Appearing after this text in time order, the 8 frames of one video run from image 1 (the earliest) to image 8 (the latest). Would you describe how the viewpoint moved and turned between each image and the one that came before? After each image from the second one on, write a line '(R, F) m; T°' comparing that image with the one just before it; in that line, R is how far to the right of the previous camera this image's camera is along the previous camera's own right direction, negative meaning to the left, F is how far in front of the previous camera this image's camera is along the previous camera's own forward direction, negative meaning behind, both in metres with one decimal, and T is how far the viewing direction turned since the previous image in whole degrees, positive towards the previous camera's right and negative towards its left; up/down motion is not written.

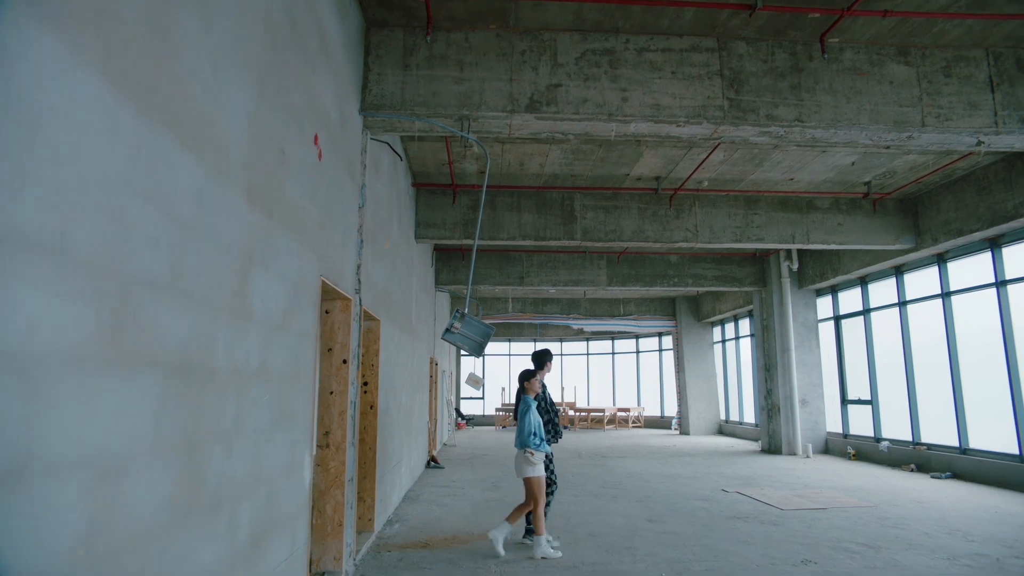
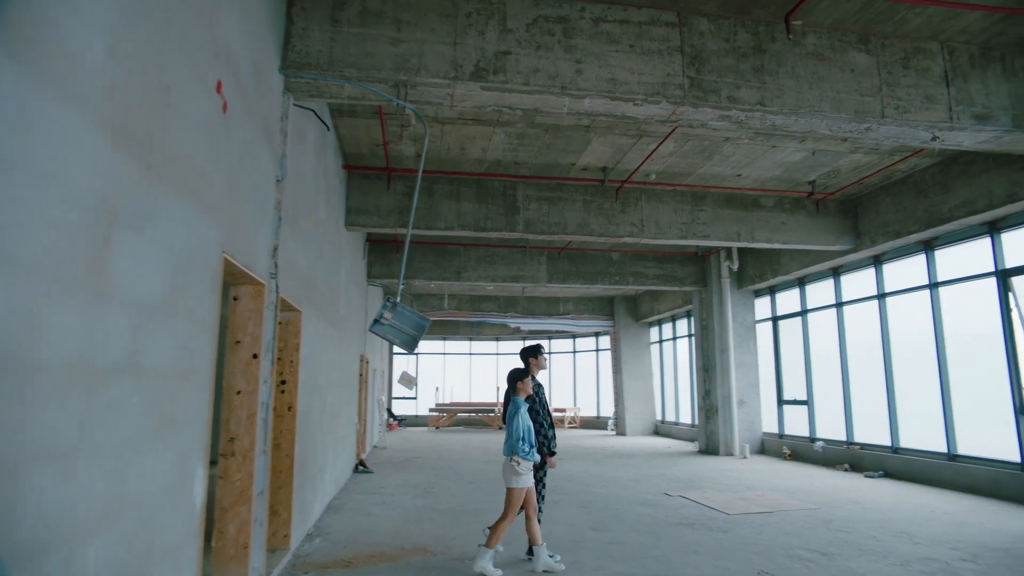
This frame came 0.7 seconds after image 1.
(0.0, +0.5) m; +6°
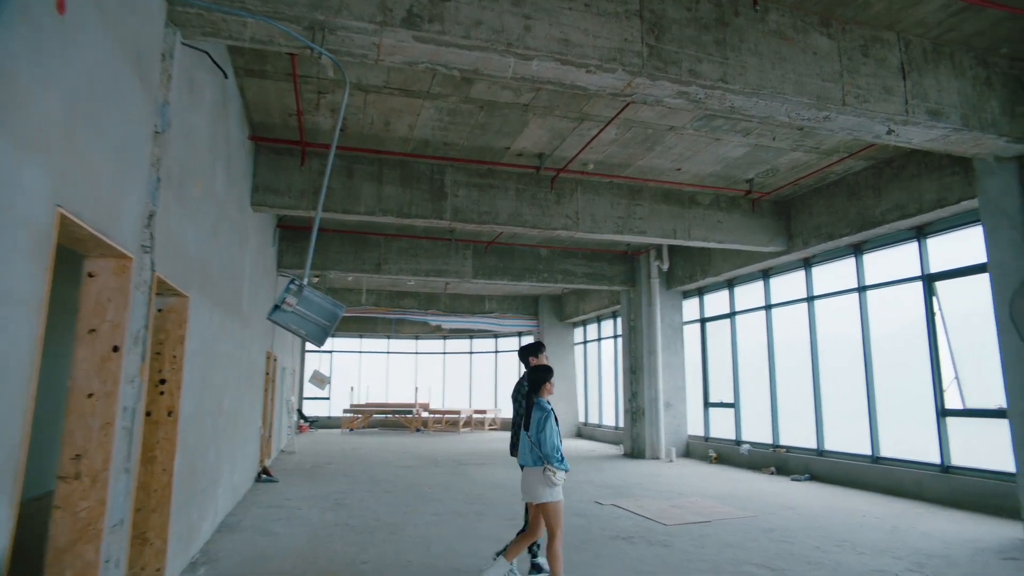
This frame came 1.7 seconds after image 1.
(-0.1, +0.6) m; +7°
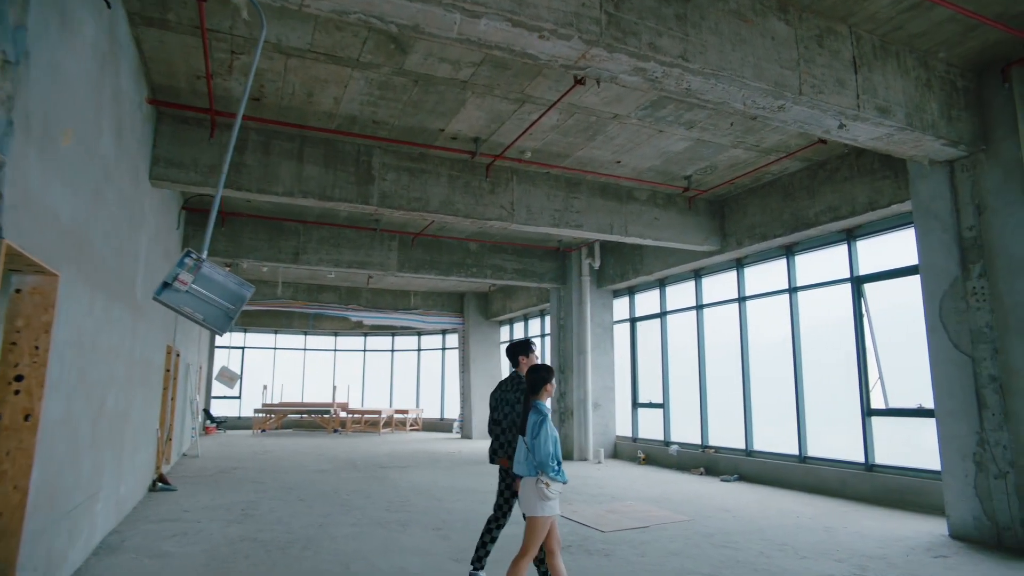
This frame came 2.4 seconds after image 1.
(-0.1, +0.4) m; +7°
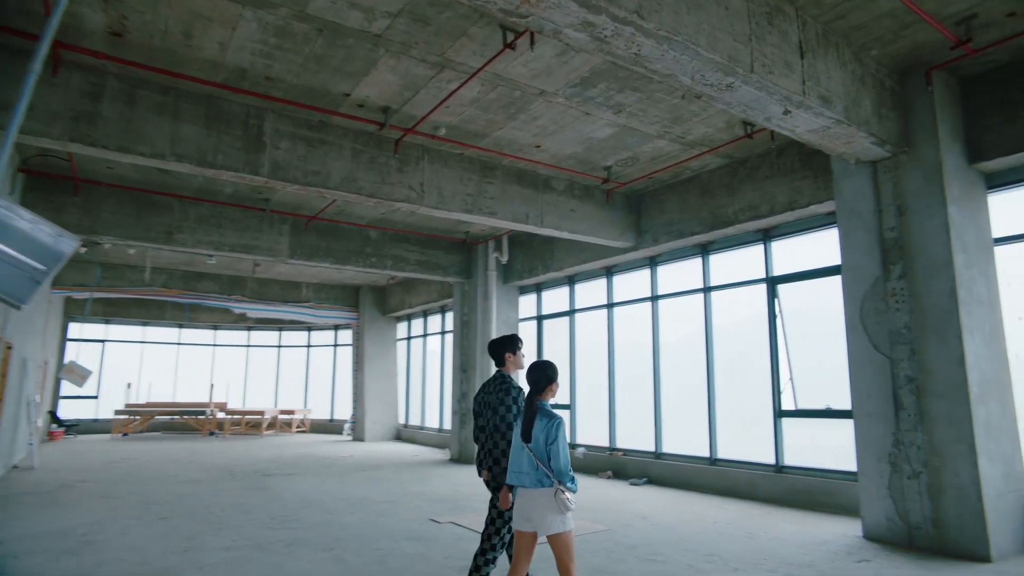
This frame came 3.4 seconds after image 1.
(-0.1, +0.6) m; +9°
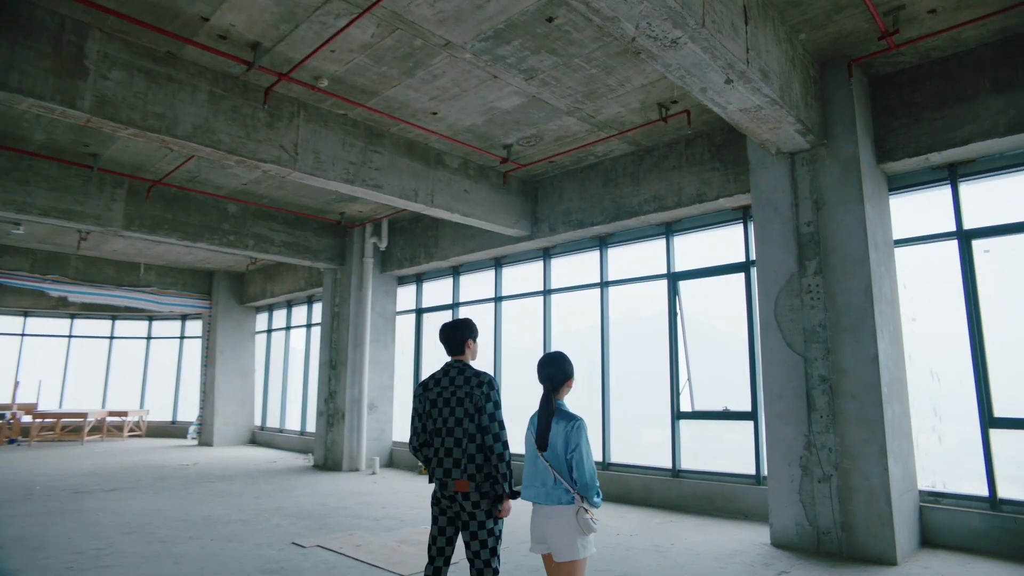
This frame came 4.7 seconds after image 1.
(-0.2, +0.8) m; +12°
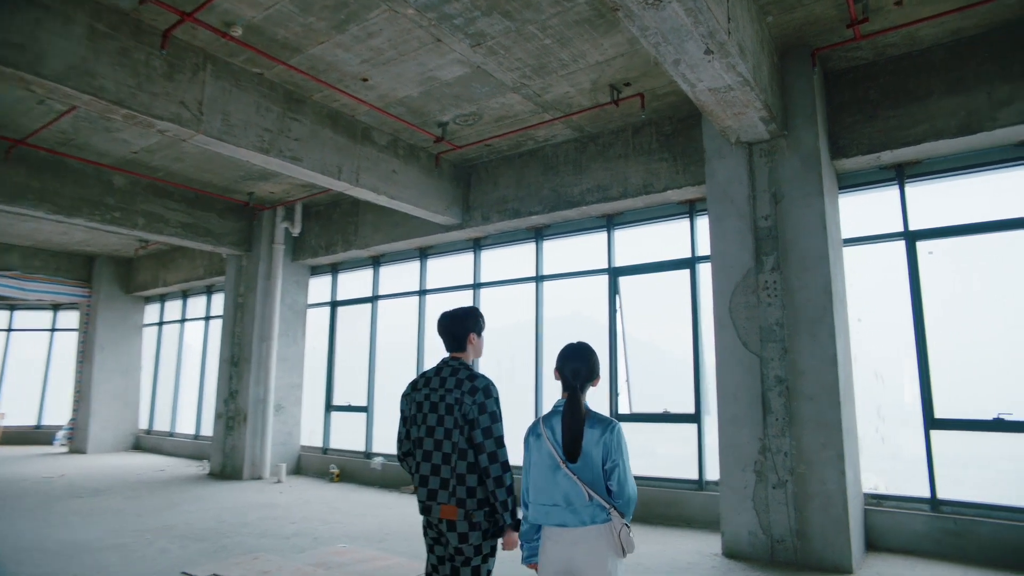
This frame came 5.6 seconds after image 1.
(-0.2, +0.5) m; +8°
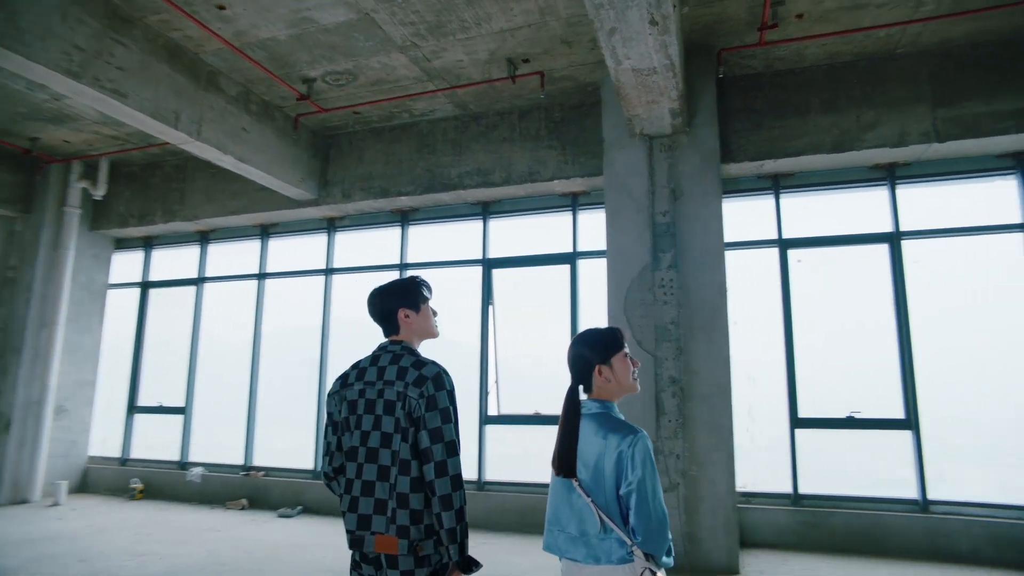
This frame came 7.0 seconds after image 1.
(-0.4, +0.6) m; +16°
